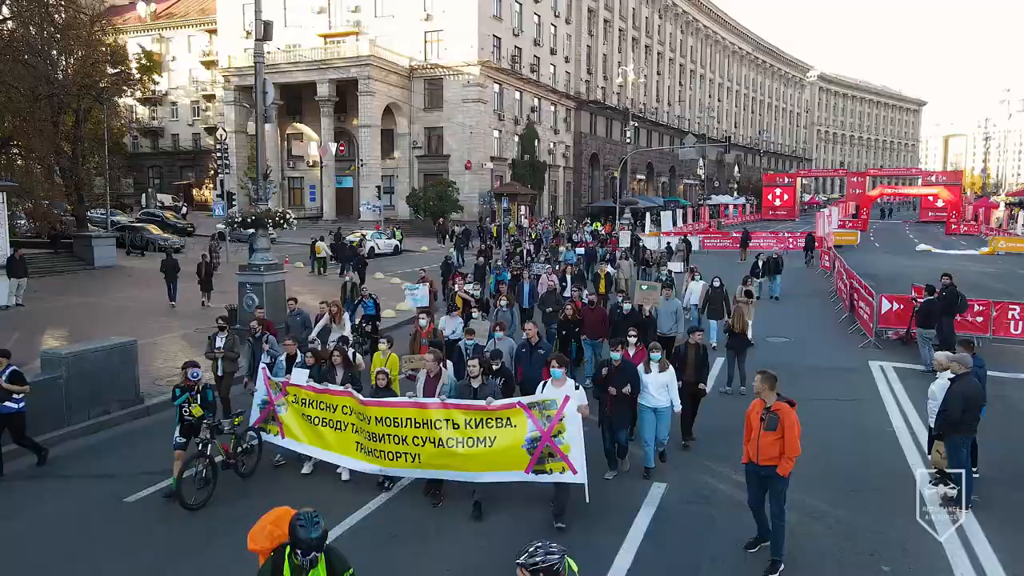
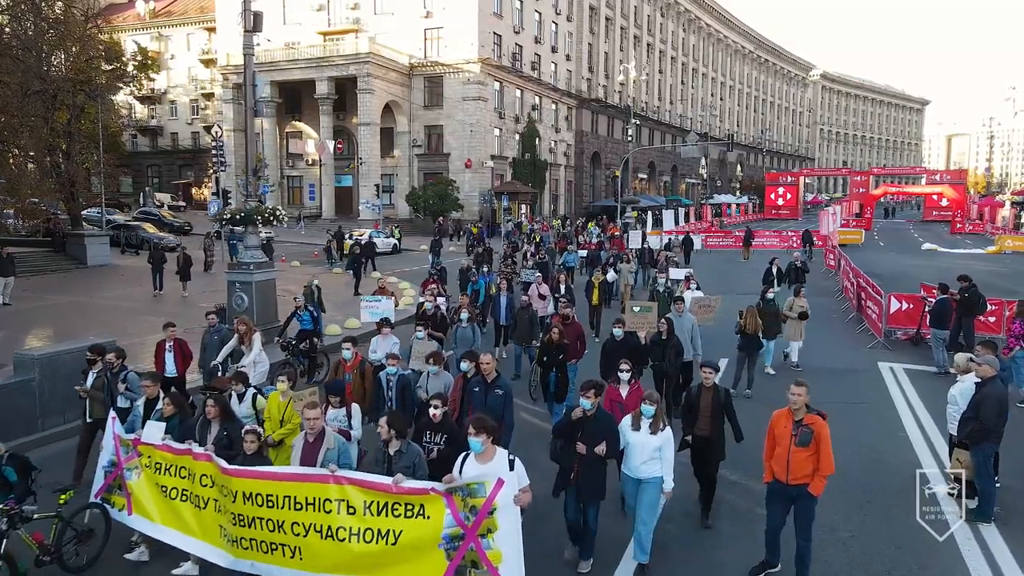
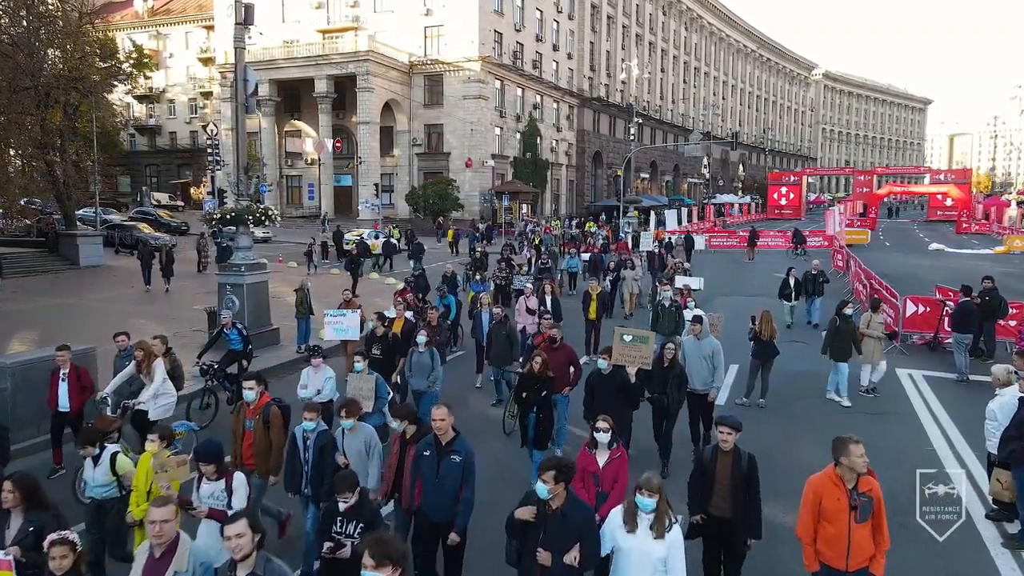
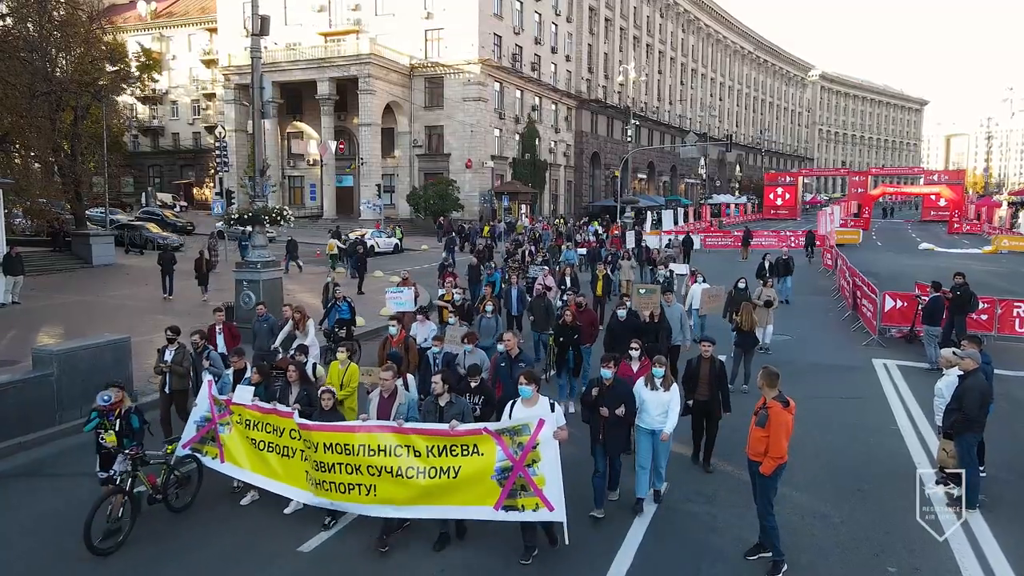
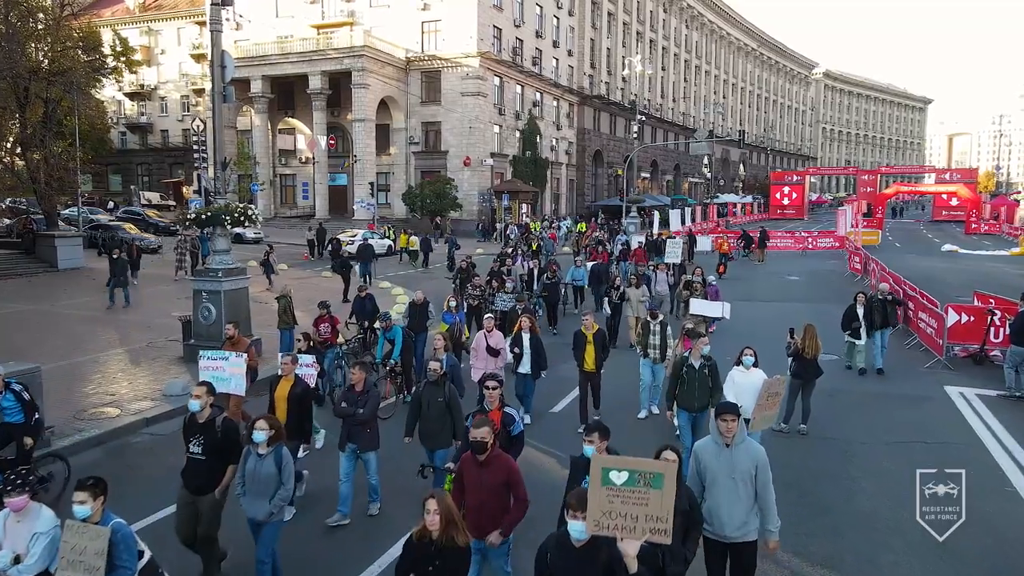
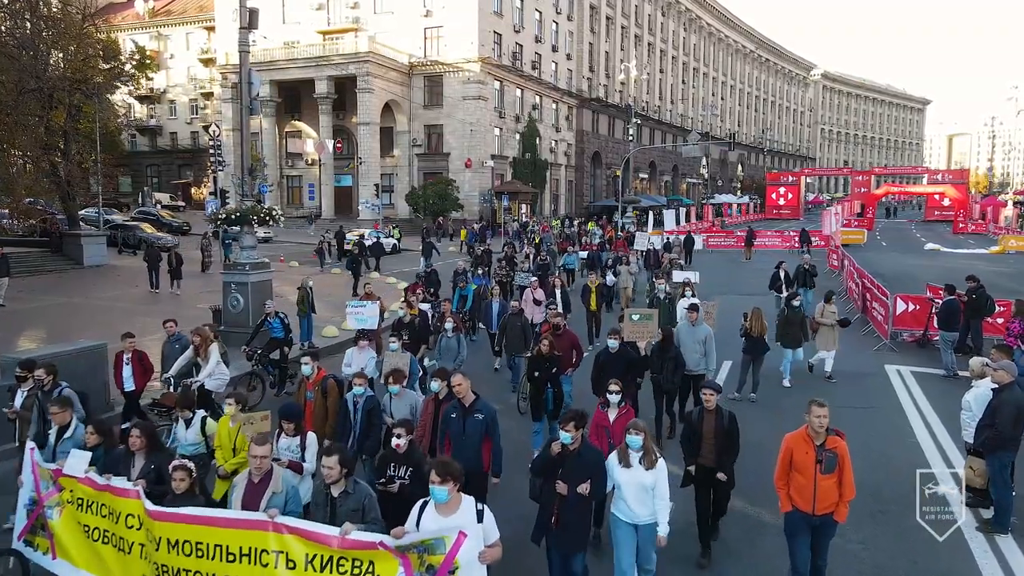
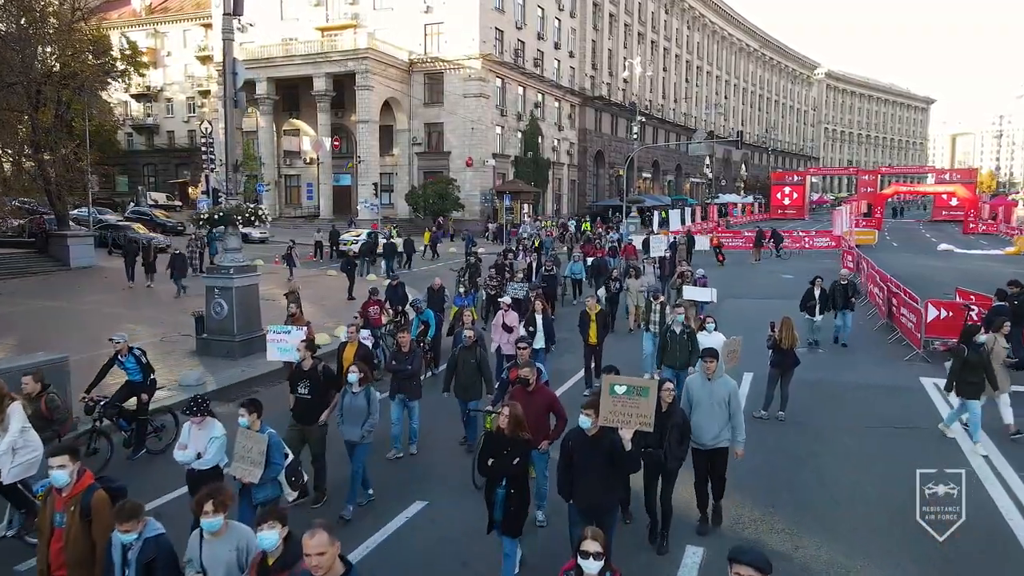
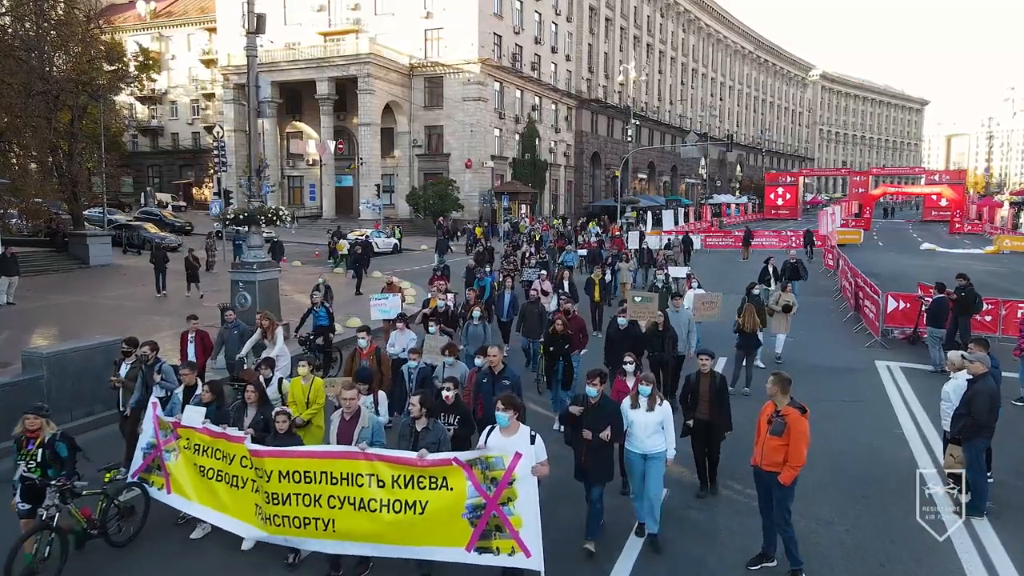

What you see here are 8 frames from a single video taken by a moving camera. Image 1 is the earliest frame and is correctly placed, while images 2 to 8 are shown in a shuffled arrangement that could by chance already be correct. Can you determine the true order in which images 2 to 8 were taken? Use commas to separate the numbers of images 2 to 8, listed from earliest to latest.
4, 8, 2, 6, 3, 7, 5
